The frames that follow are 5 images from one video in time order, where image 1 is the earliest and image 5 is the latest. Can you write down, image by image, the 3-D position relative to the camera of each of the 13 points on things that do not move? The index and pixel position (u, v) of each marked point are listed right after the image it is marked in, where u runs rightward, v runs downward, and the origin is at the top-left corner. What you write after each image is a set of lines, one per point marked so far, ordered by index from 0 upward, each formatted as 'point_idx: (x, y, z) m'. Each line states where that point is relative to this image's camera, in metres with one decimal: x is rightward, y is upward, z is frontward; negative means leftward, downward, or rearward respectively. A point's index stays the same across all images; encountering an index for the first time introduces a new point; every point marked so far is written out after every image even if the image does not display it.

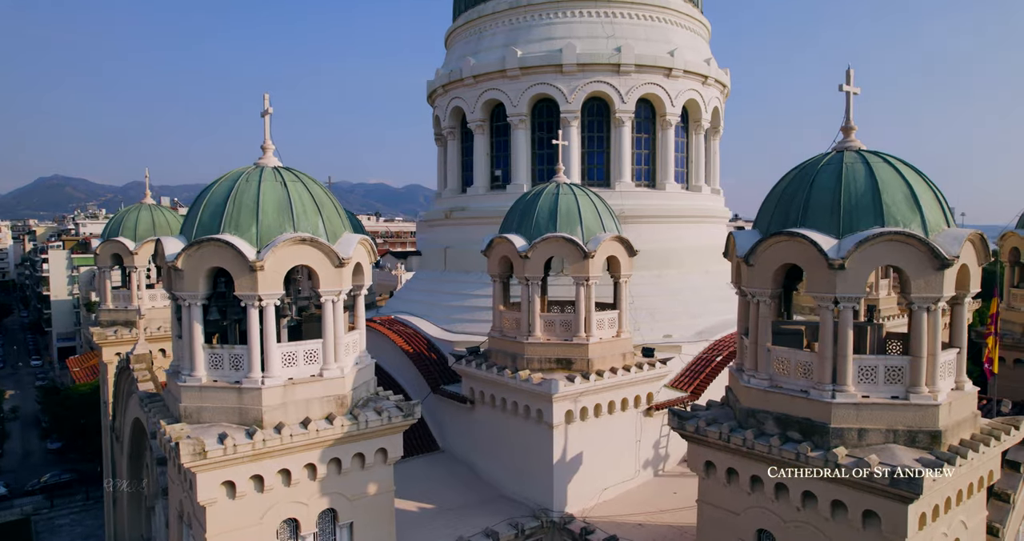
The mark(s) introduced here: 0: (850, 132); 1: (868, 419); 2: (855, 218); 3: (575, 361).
0: (+5.1, +2.1, +10.2) m
1: (+4.7, -2.0, +8.9) m
2: (+4.7, +0.7, +9.1) m
3: (+1.3, -1.9, +13.8) m
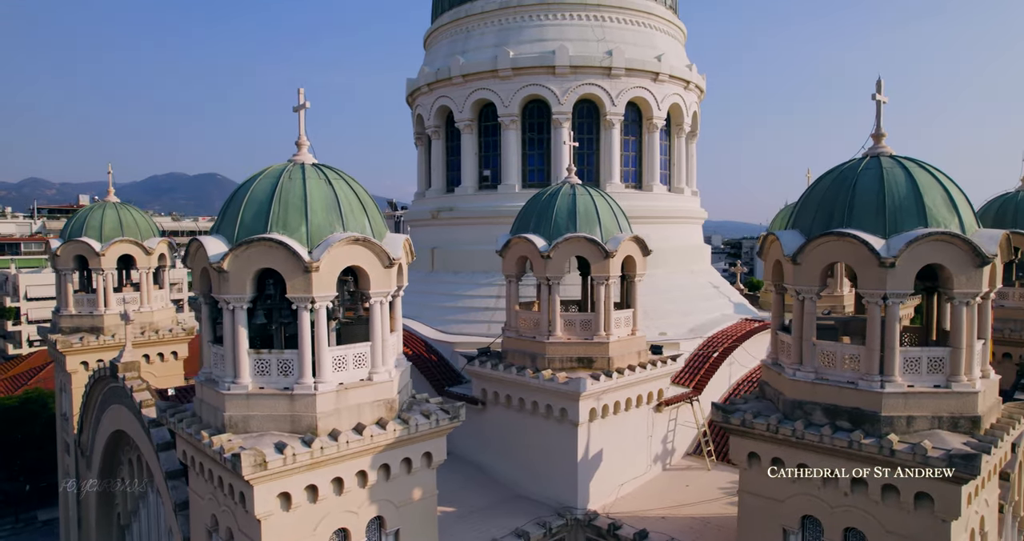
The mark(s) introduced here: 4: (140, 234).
0: (+5.9, +2.1, +10.8) m
1: (+5.7, -1.9, +9.6) m
2: (+5.6, +0.7, +9.7) m
3: (+1.7, -1.8, +14.0) m
4: (-11.0, +1.1, +20.1) m
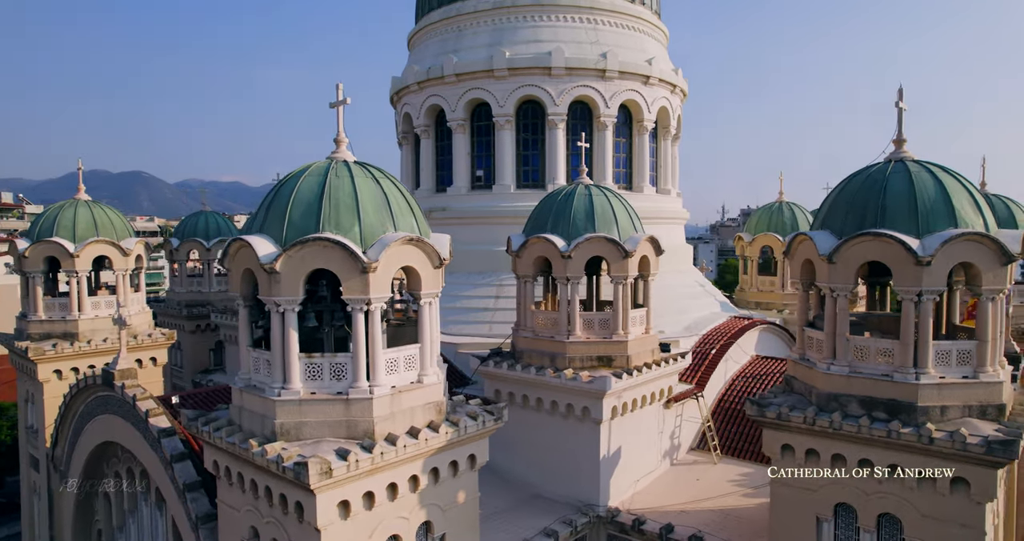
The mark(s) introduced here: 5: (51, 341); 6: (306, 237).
0: (+6.6, +2.1, +11.4) m
1: (+6.6, -1.9, +10.2) m
2: (+6.4, +0.8, +10.3) m
3: (+2.2, -1.8, +14.2) m
4: (-11.1, +1.0, +19.0) m
5: (-12.0, -1.8, +17.6) m
6: (-2.8, +0.5, +9.3) m
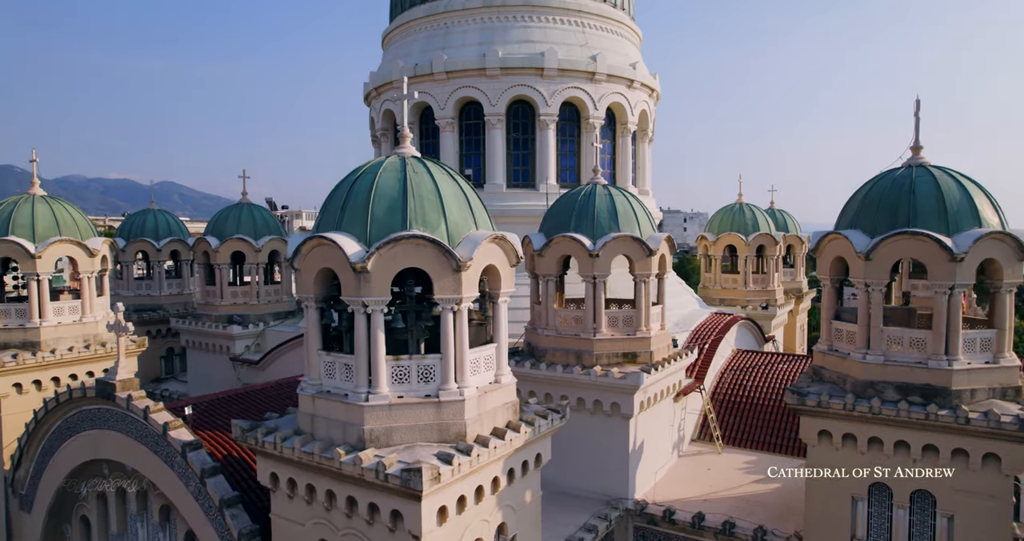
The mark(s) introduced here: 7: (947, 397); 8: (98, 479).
0: (+7.5, +2.2, +12.4) m
1: (+7.7, -1.8, +11.2) m
2: (+7.5, +0.8, +11.3) m
3: (+2.7, -1.8, +14.5) m
4: (-11.1, +1.0, +17.4) m
5: (-11.8, -1.9, +15.9) m
6: (-1.5, +0.5, +8.9) m
7: (+7.1, -2.1, +11.1) m
8: (-8.8, -4.5, +14.5) m
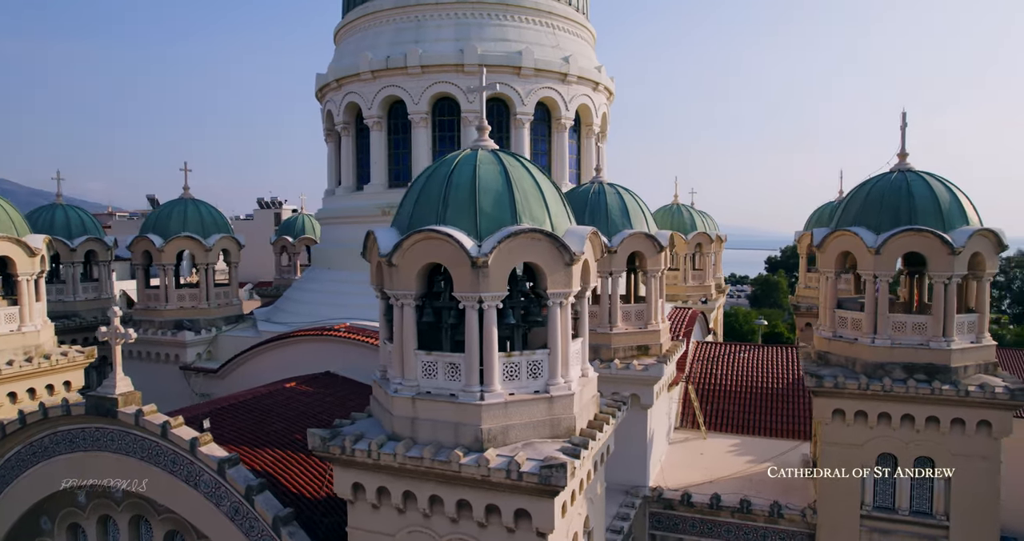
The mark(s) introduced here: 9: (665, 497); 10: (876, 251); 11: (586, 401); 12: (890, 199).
0: (+8.1, +2.4, +14.0) m
1: (+8.6, -1.7, +12.8) m
2: (+8.3, +1.0, +12.9) m
3: (+3.1, -1.7, +15.1) m
4: (-11.1, +0.9, +15.0) m
5: (-11.4, -2.0, +13.4) m
6: (+0.1, +0.5, +8.7) m
7: (+8.1, -1.9, +12.6) m
8: (-8.2, -4.5, +12.7) m
9: (+3.3, -4.9, +14.5) m
10: (+6.9, +0.4, +12.9) m
11: (+1.1, -1.9, +9.8) m
12: (+7.4, +1.4, +13.3) m
